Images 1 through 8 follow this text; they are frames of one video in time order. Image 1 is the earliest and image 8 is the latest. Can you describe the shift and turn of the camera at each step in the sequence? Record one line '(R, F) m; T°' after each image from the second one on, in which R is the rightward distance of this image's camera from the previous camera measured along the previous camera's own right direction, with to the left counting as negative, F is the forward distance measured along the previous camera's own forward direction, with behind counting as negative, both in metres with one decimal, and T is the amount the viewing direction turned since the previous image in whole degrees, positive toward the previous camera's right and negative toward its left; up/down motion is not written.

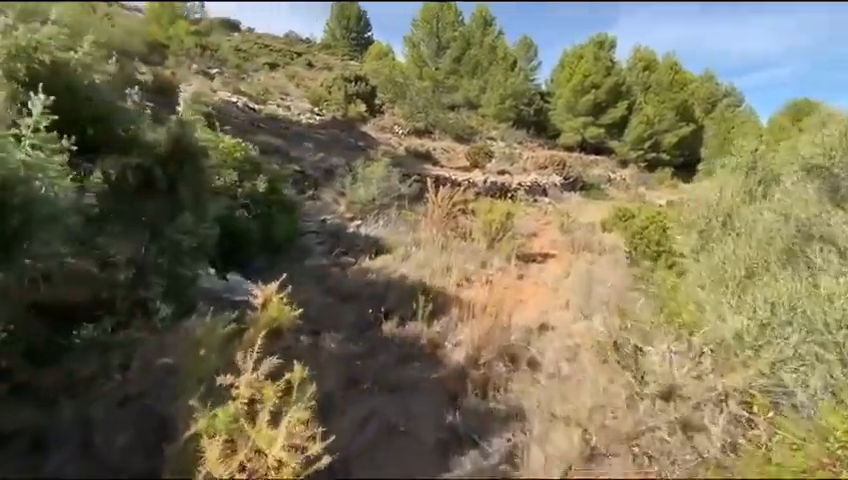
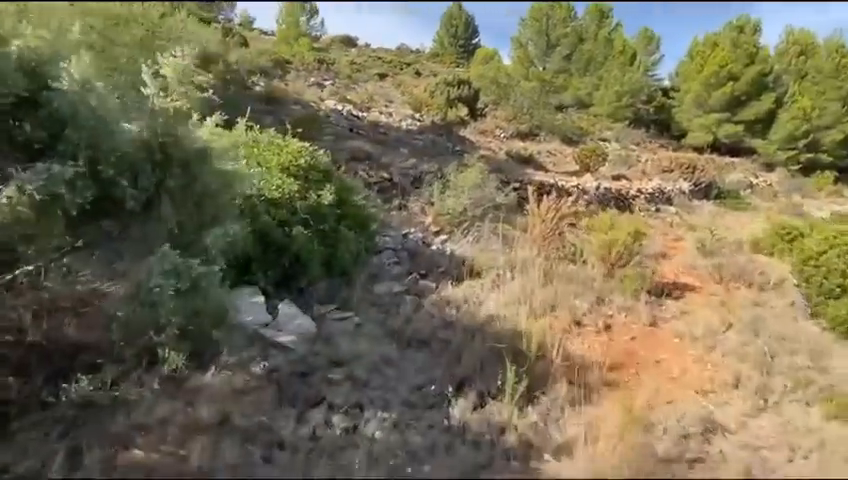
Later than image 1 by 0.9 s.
(0.0, +1.5) m; -13°
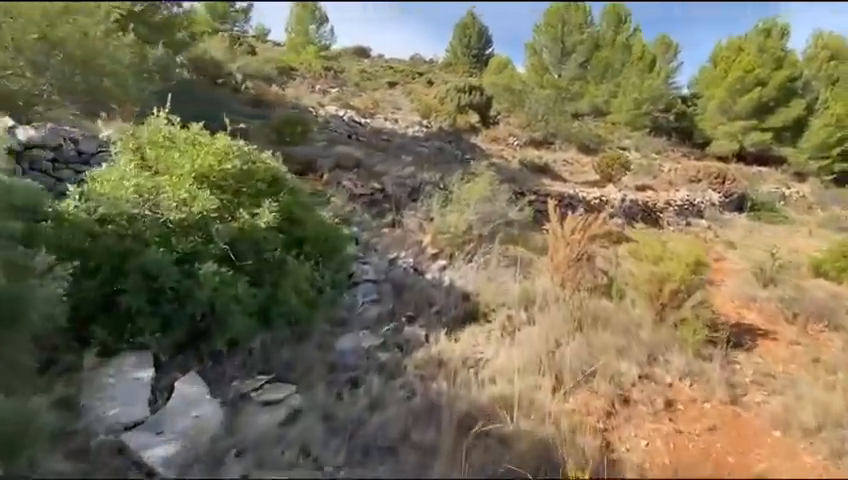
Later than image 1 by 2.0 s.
(+0.3, +1.7) m; -2°
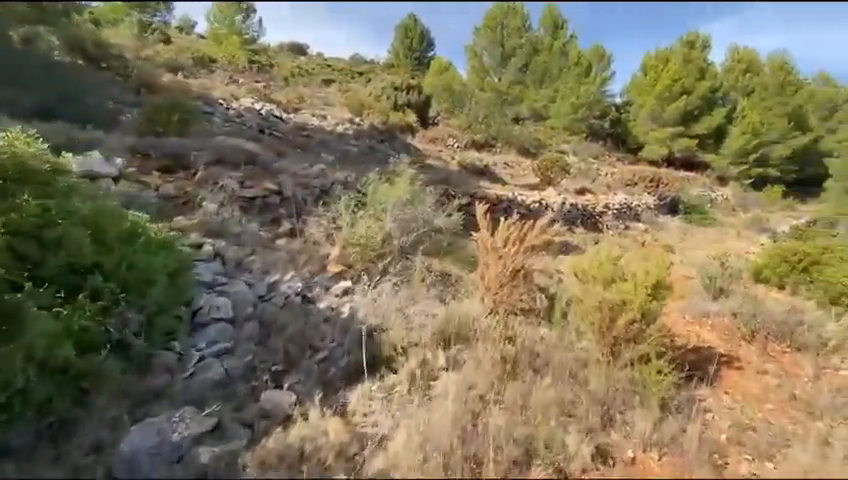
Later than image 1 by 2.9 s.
(+0.6, +1.5) m; +7°
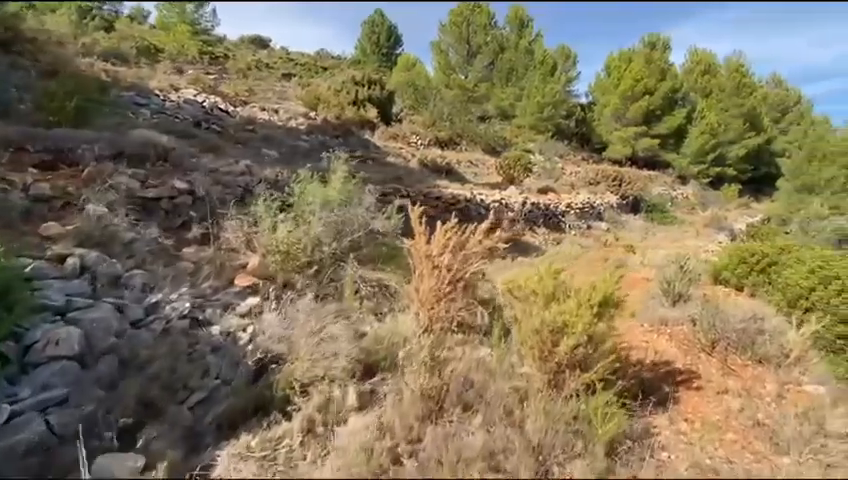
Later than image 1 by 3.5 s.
(+0.5, +0.7) m; +4°
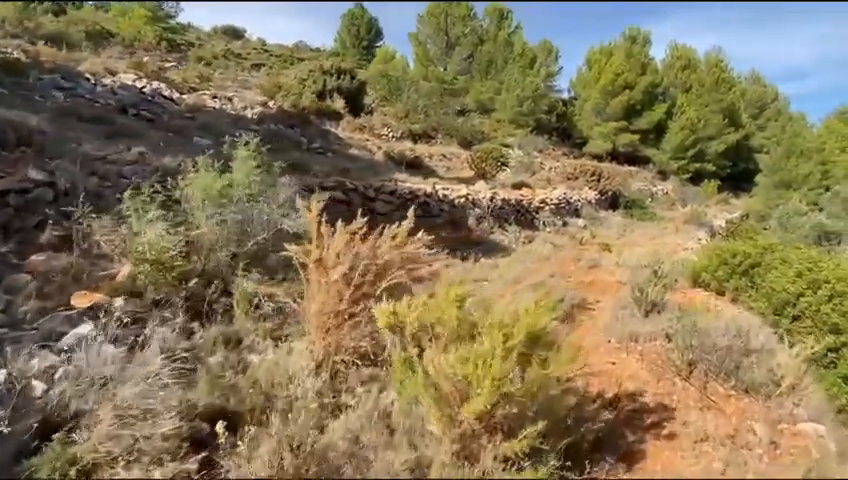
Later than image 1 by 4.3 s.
(+0.8, +1.1) m; +2°
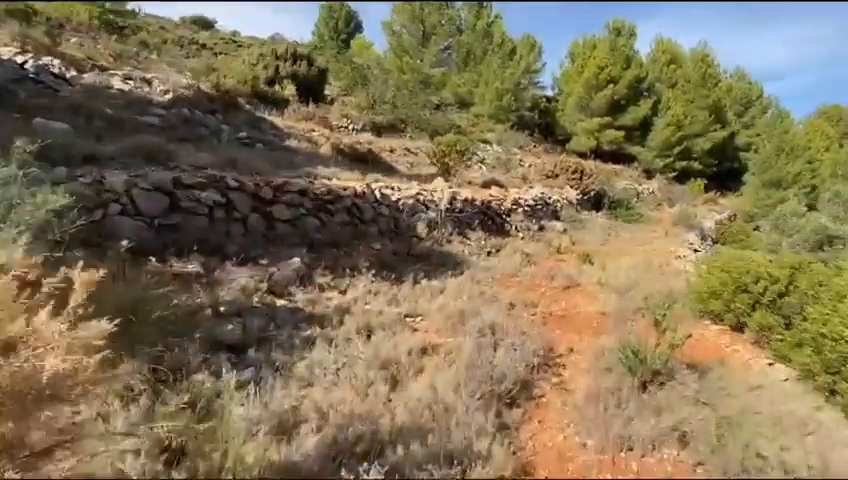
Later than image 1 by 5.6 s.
(+1.1, +2.4) m; +2°
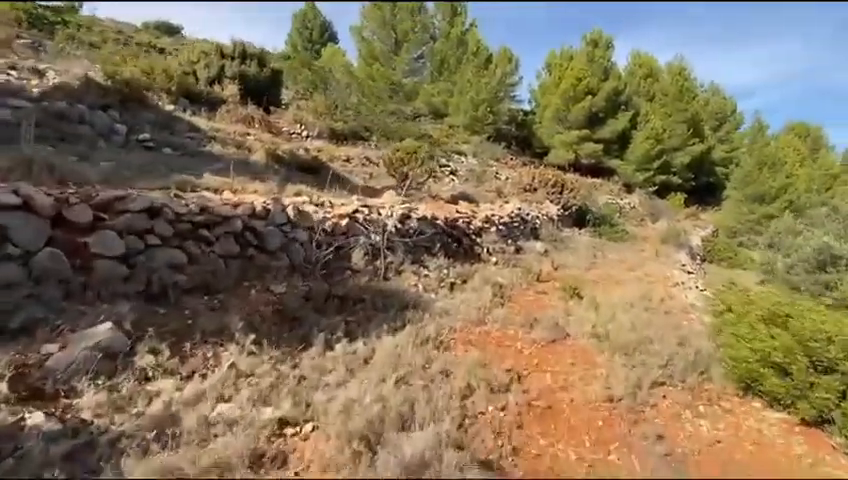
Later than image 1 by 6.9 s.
(+0.7, +2.4) m; +3°
